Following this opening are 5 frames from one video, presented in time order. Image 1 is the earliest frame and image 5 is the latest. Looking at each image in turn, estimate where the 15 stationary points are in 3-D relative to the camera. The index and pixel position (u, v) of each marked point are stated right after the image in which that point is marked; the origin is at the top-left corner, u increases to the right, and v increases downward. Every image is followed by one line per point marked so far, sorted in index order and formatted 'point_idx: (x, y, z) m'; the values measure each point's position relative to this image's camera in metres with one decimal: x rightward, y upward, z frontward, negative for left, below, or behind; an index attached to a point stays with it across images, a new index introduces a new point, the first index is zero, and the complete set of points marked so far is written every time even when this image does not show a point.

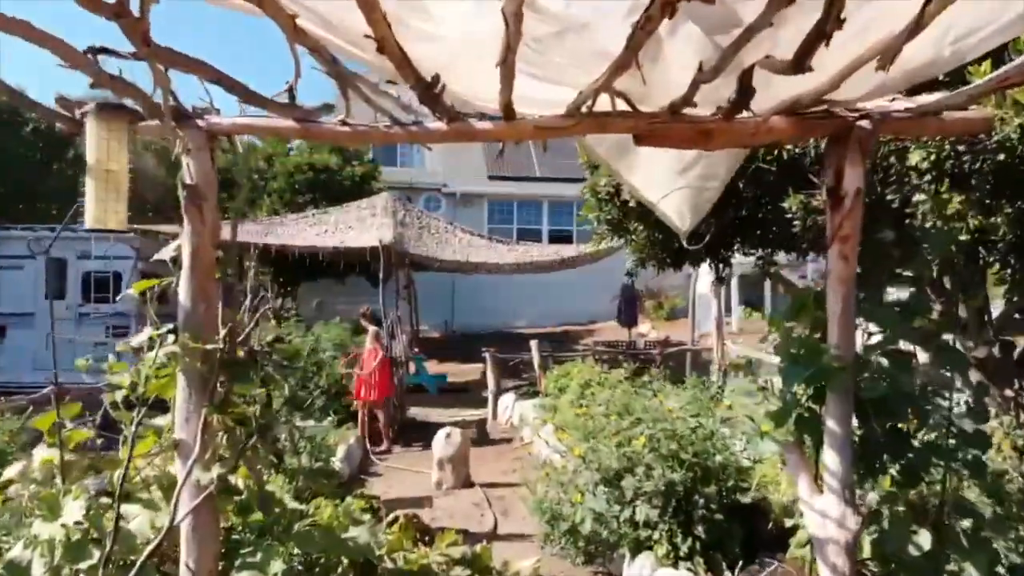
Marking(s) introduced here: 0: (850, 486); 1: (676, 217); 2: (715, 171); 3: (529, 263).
0: (+1.5, -0.9, +3.7) m
1: (+0.9, +0.4, +4.6) m
2: (+1.0, +0.6, +4.2) m
3: (+0.3, +0.5, +16.0) m
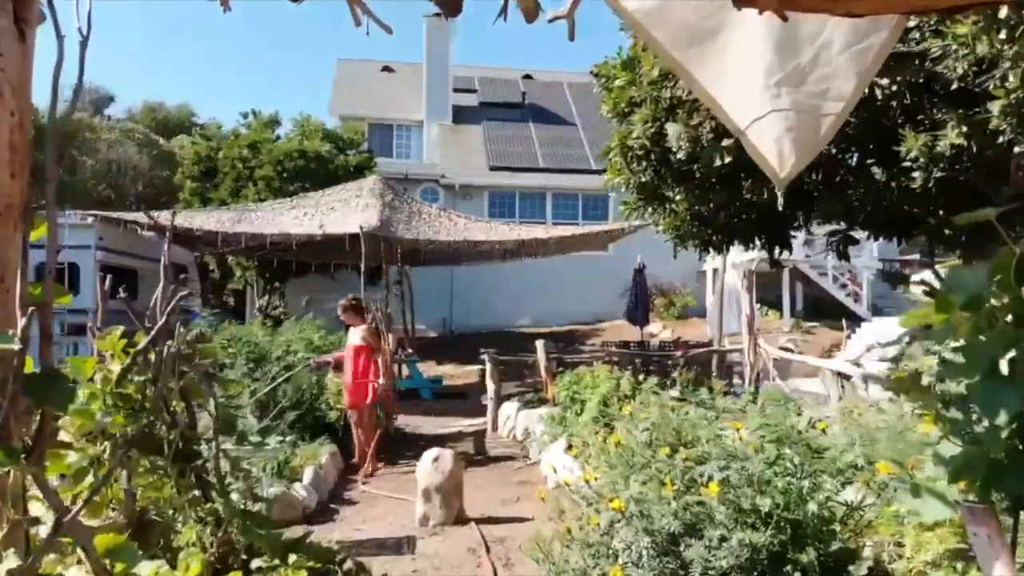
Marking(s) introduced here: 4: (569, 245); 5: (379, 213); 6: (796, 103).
0: (+1.5, -0.8, +2.2) m
1: (+0.9, +0.5, +3.1) m
2: (+1.1, +0.7, +2.7) m
3: (+0.4, +0.6, +14.4) m
4: (+1.0, +0.7, +14.1) m
5: (-2.0, +1.1, +12.1) m
6: (+0.9, +0.6, +2.7) m
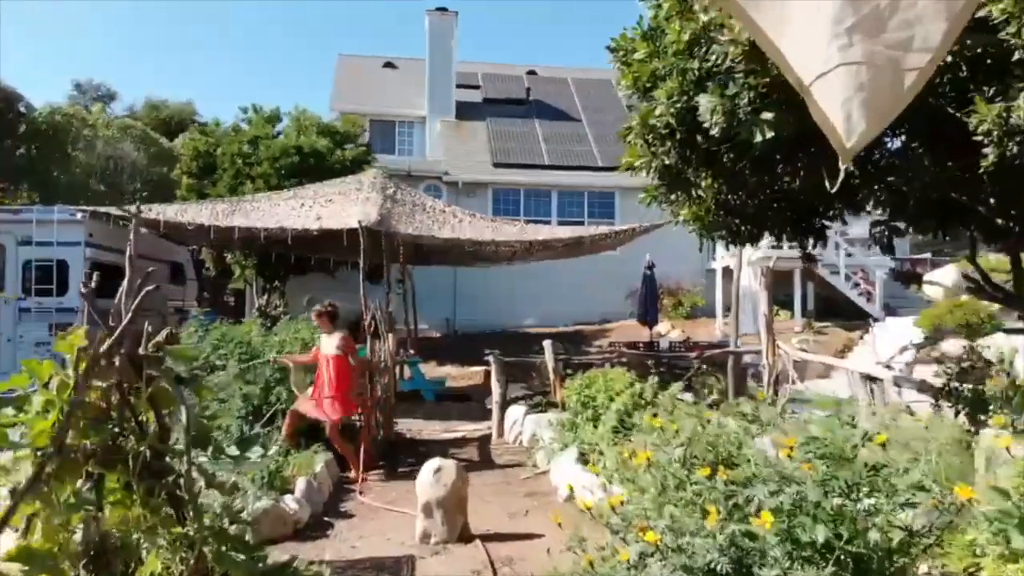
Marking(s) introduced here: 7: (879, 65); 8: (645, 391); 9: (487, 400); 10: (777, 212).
0: (+1.6, -0.8, +1.7) m
1: (+1.0, +0.5, +2.6) m
2: (+1.1, +0.7, +2.2) m
3: (+0.5, +0.7, +13.9) m
4: (+1.1, +0.8, +13.6) m
5: (-1.9, +1.2, +11.7) m
6: (+1.0, +0.7, +2.2) m
7: (+1.0, +0.6, +2.3) m
8: (+1.1, -0.9, +7.0) m
9: (-0.4, -1.8, +13.2) m
10: (+1.9, +0.5, +6.0) m
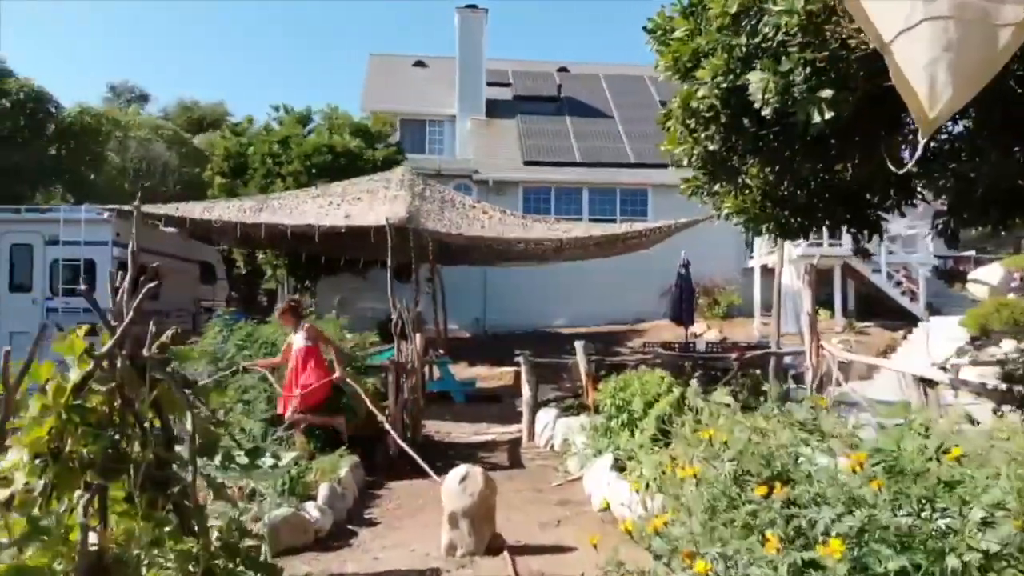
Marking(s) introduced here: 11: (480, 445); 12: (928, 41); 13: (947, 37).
0: (+1.6, -0.7, +1.3) m
1: (+1.1, +0.5, +2.2) m
2: (+1.2, +0.7, +1.9) m
3: (+1.0, +0.7, +13.6) m
4: (+1.6, +0.8, +13.2) m
5: (-1.5, +1.2, +11.4) m
6: (+1.1, +0.7, +1.9) m
7: (+1.1, +0.7, +1.9) m
8: (+1.4, -0.8, +6.7) m
9: (+0.1, -1.8, +12.9) m
10: (+2.1, +0.6, +5.6) m
11: (-0.4, -1.8, +9.4) m
12: (+1.0, +0.6, +1.9) m
13: (+1.1, +0.7, +1.9) m
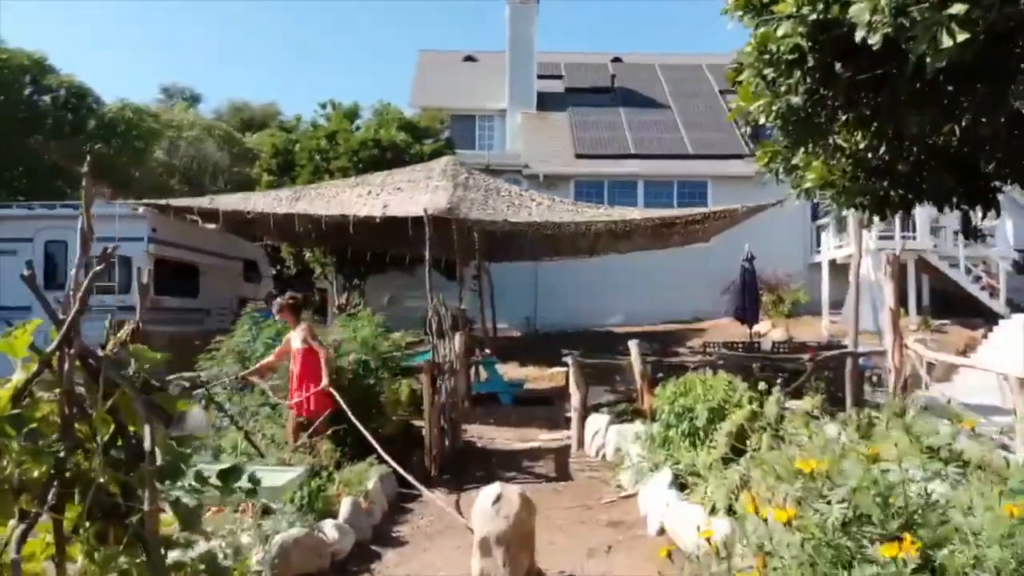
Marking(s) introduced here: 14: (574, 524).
0: (+1.6, -0.7, +0.5) m
1: (+1.1, +0.6, +1.4) m
2: (+1.2, +0.8, +1.1) m
3: (+1.8, +0.7, +12.8) m
4: (+2.3, +0.8, +12.4) m
5: (-0.8, +1.2, +10.8) m
6: (+1.1, +0.7, +1.1) m
7: (+1.1, +0.7, +1.1) m
8: (+1.7, -0.8, +5.9) m
9: (+0.8, -1.7, +12.2) m
10: (+2.4, +0.6, +4.7) m
11: (+0.1, -1.7, +8.7) m
12: (+1.0, +0.7, +1.1) m
13: (+1.1, +0.7, +1.1) m
14: (+0.4, -1.6, +5.8) m
